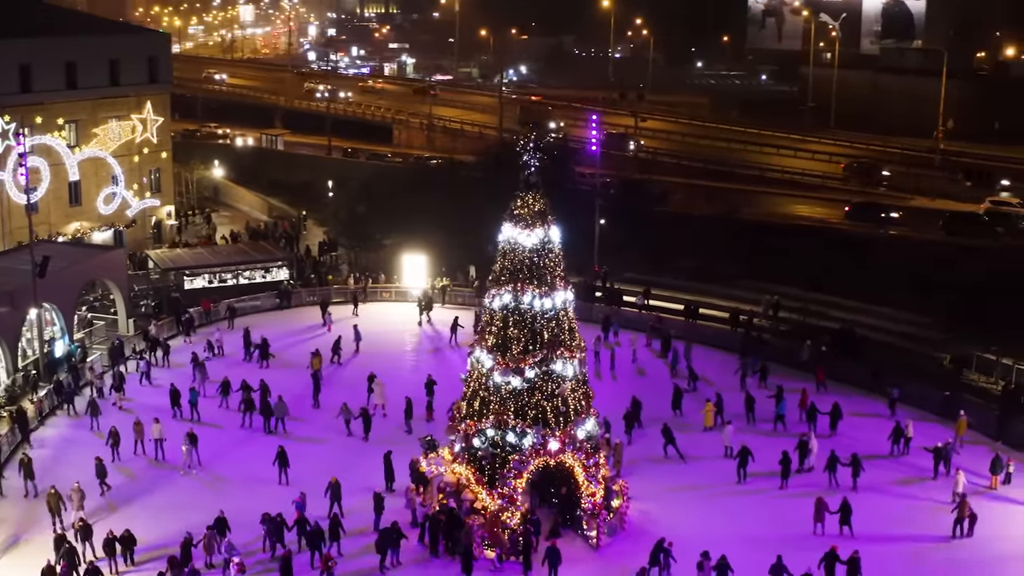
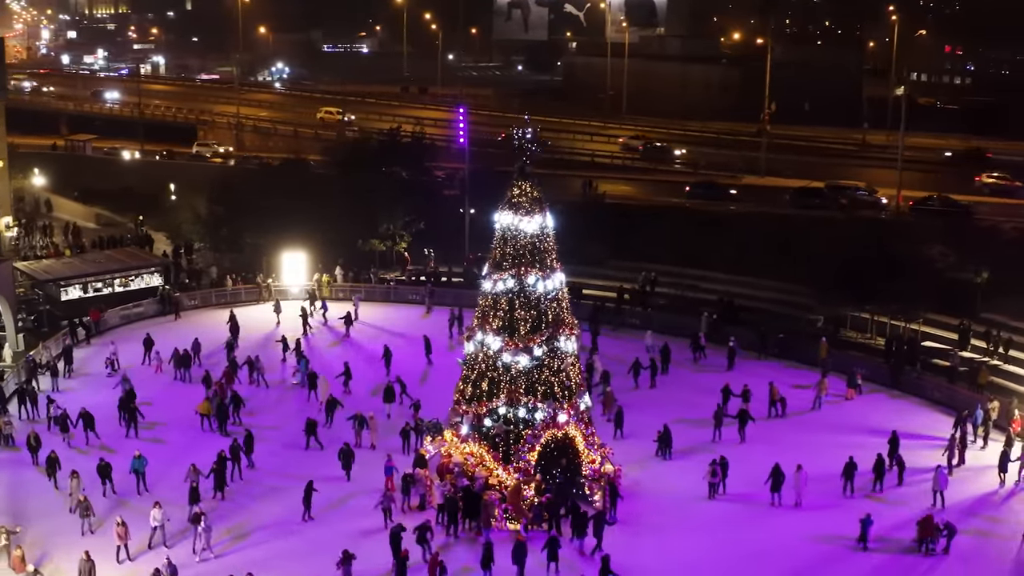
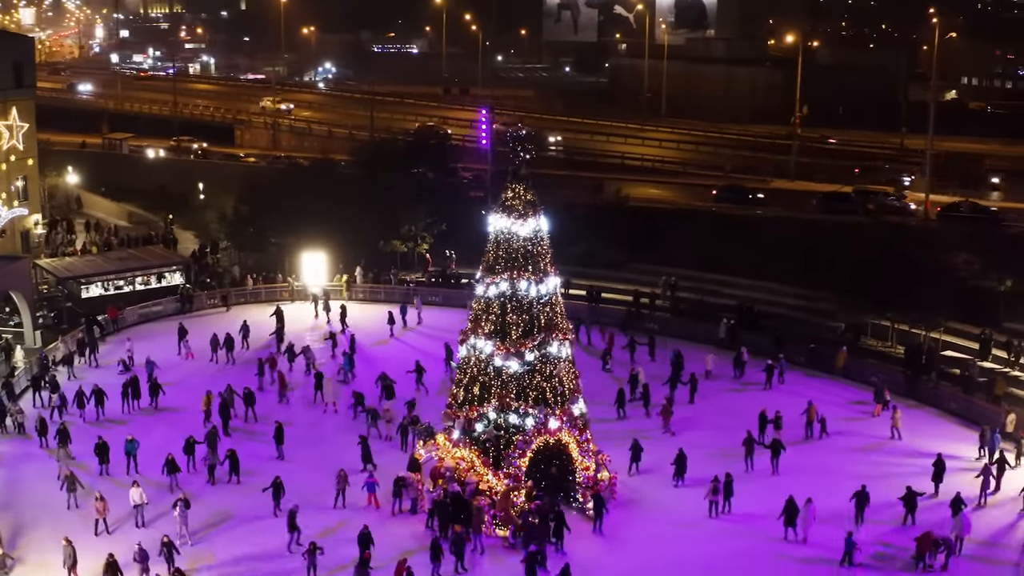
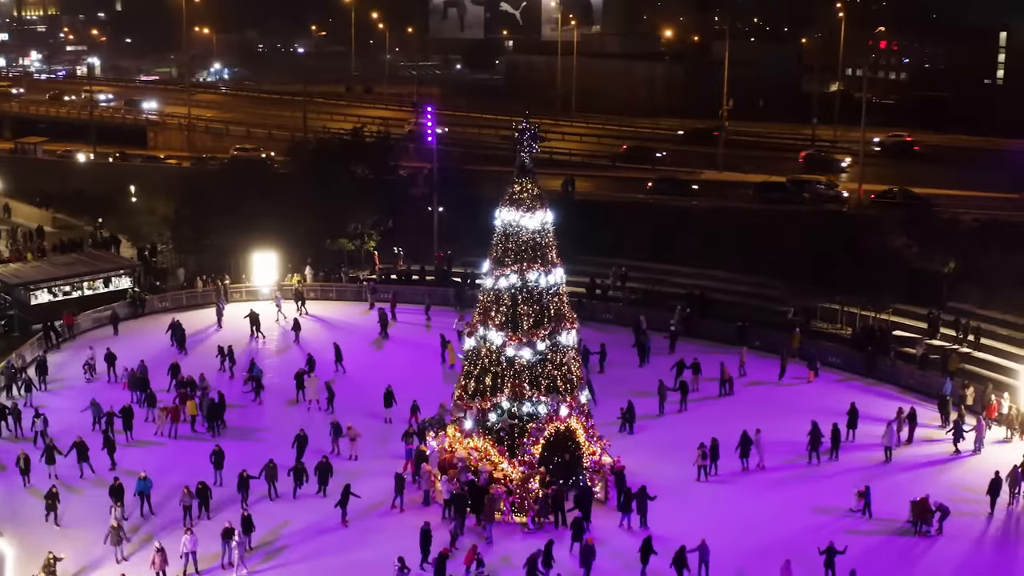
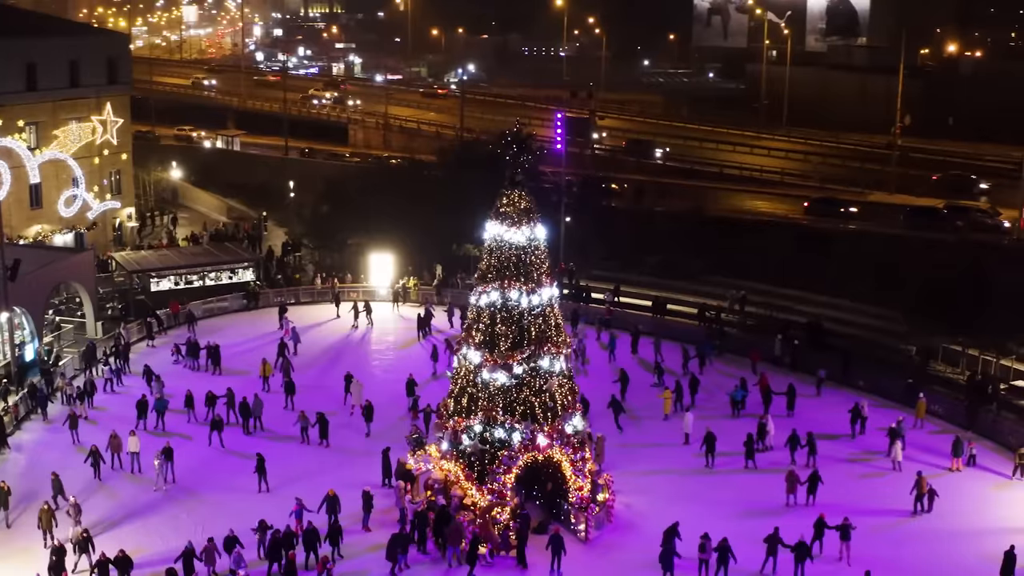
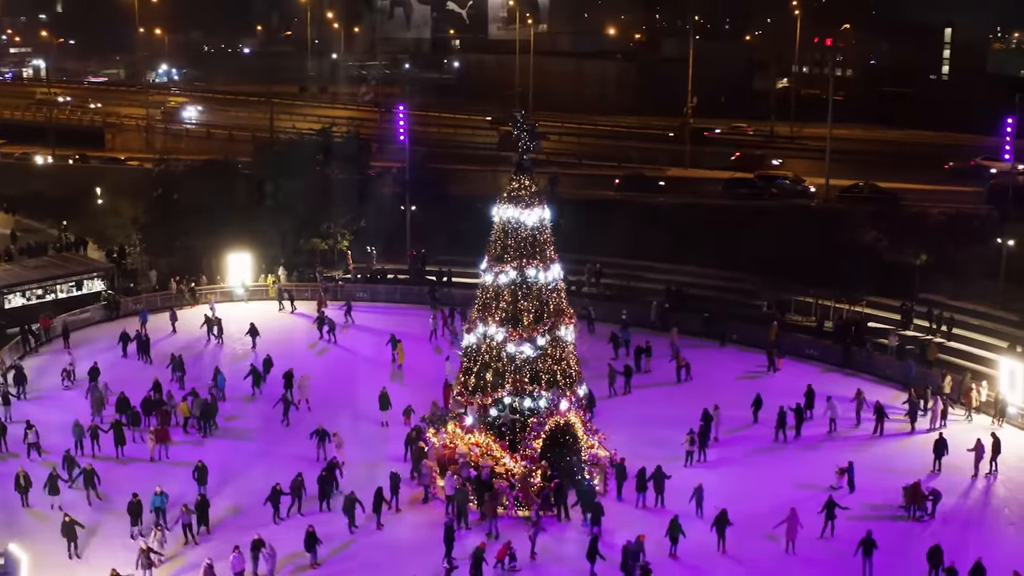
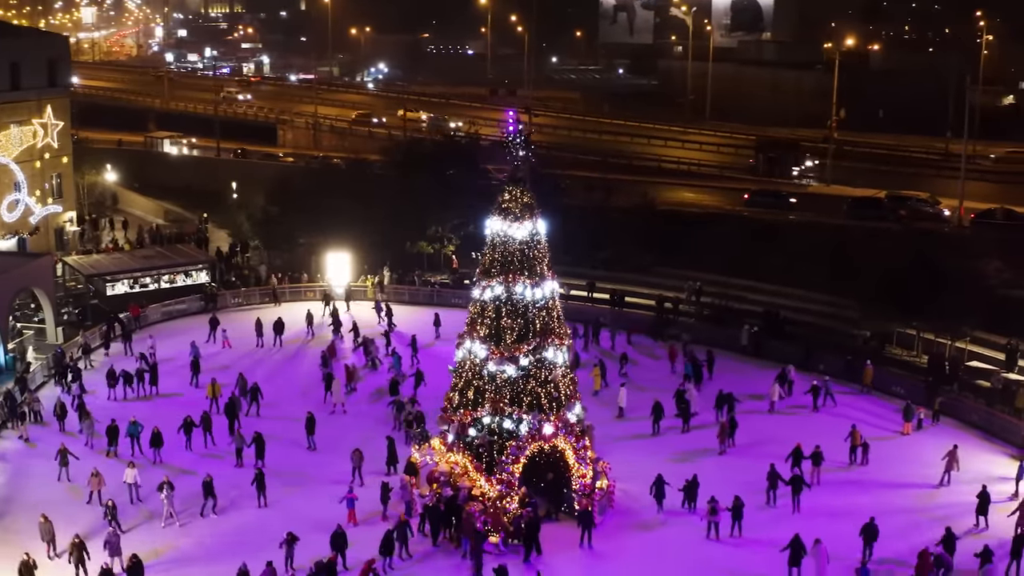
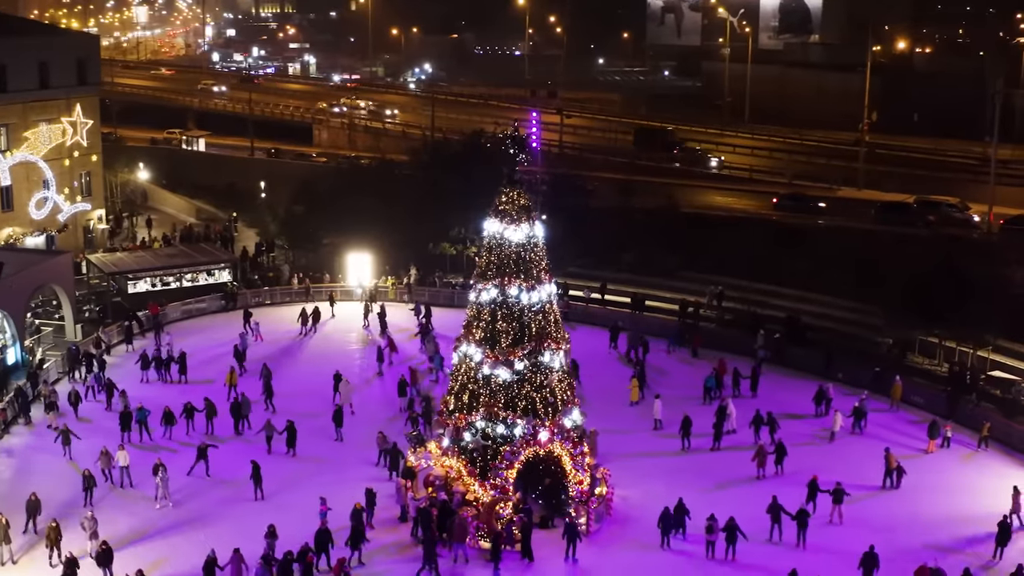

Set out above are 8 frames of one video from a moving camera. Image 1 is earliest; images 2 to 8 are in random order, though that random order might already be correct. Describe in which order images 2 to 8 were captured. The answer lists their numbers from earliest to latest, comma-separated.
5, 8, 7, 3, 2, 4, 6
